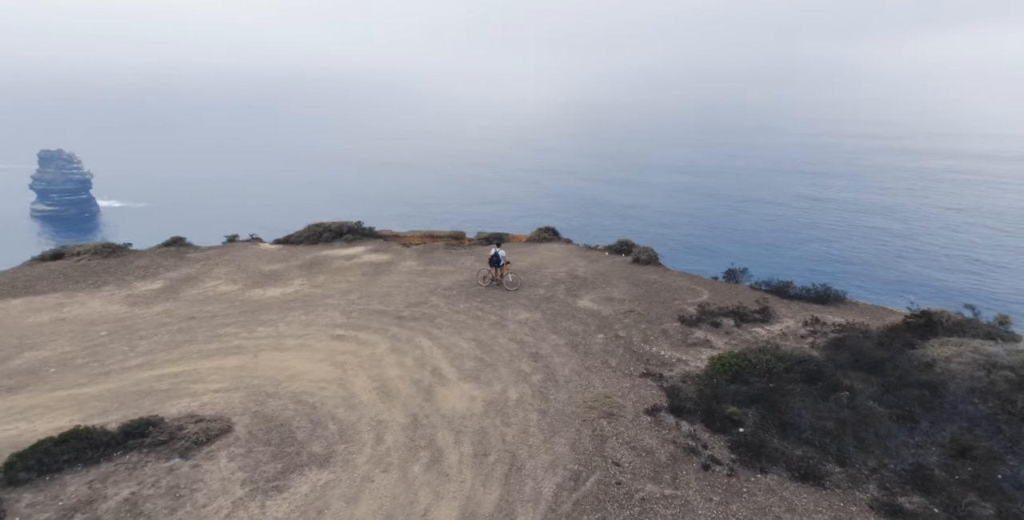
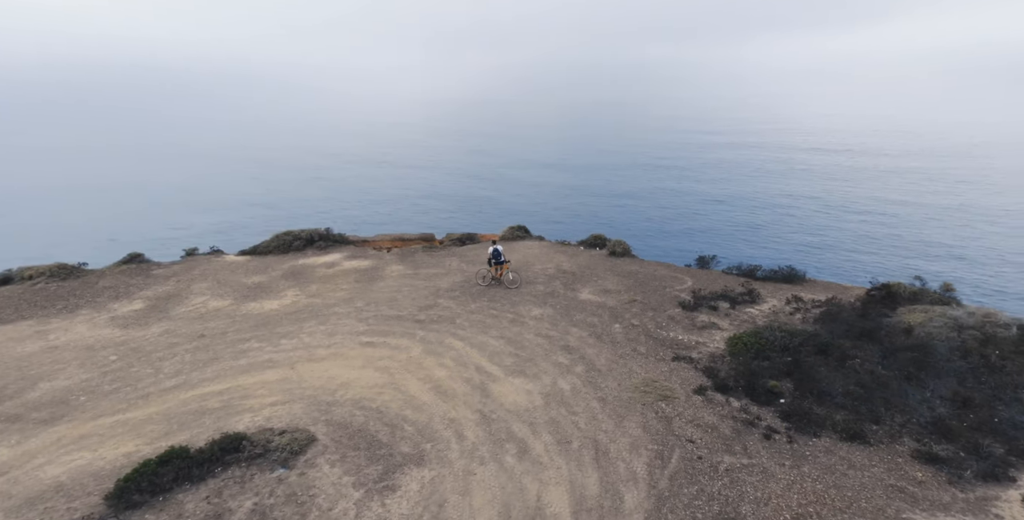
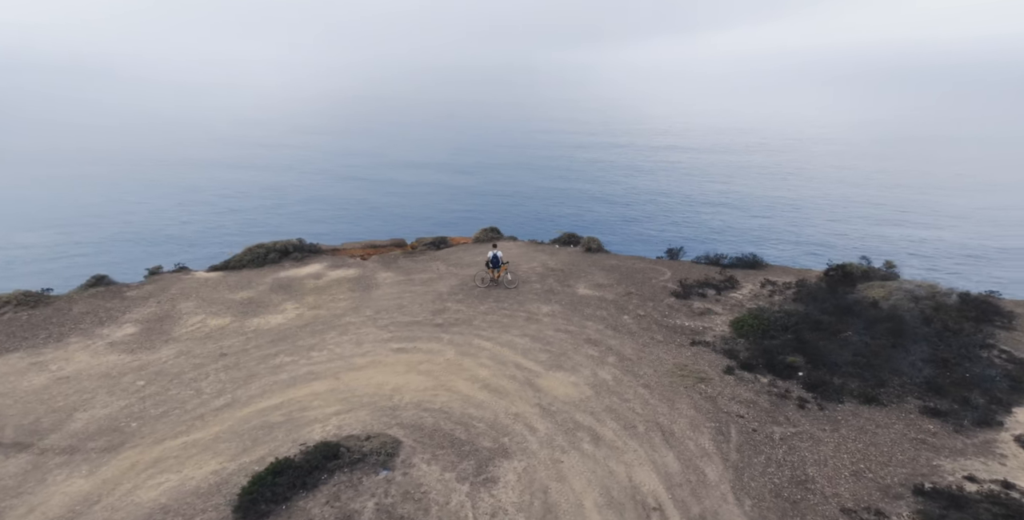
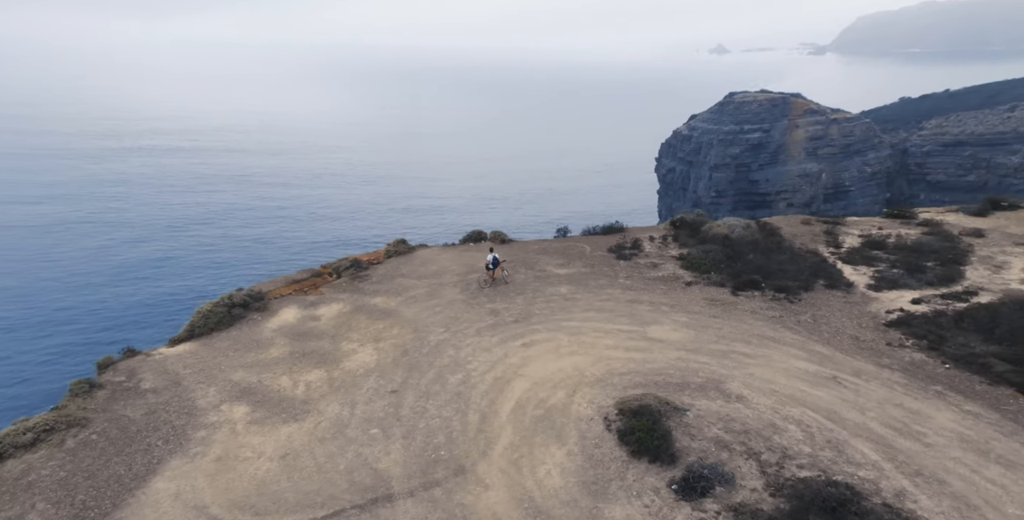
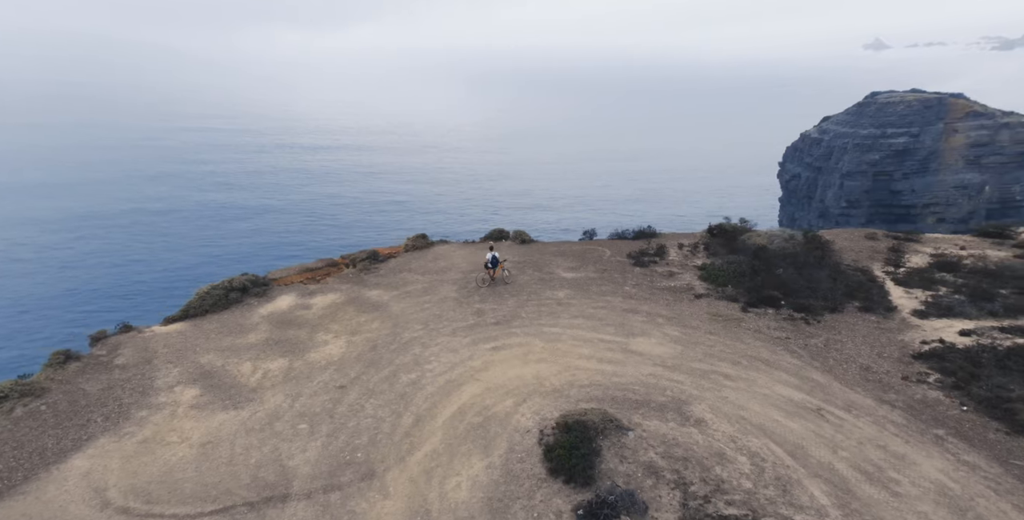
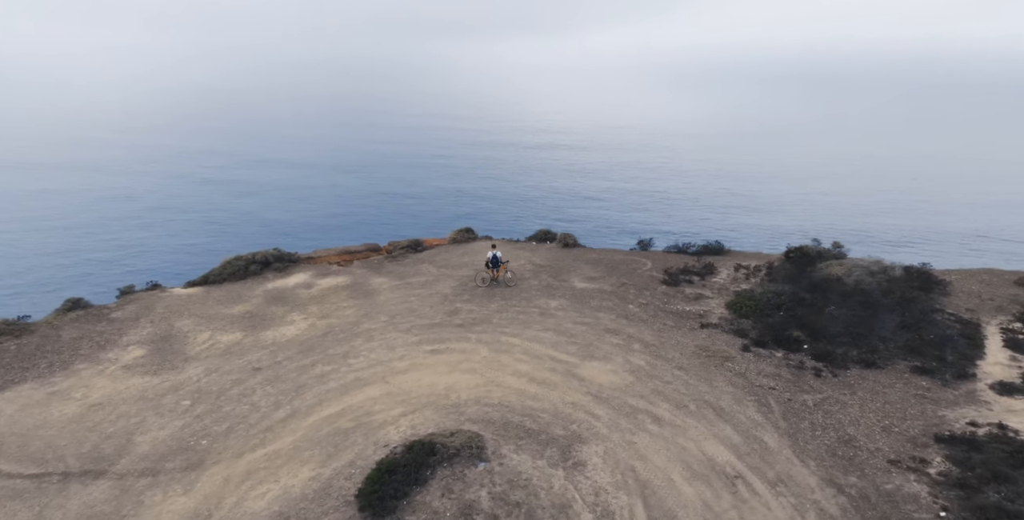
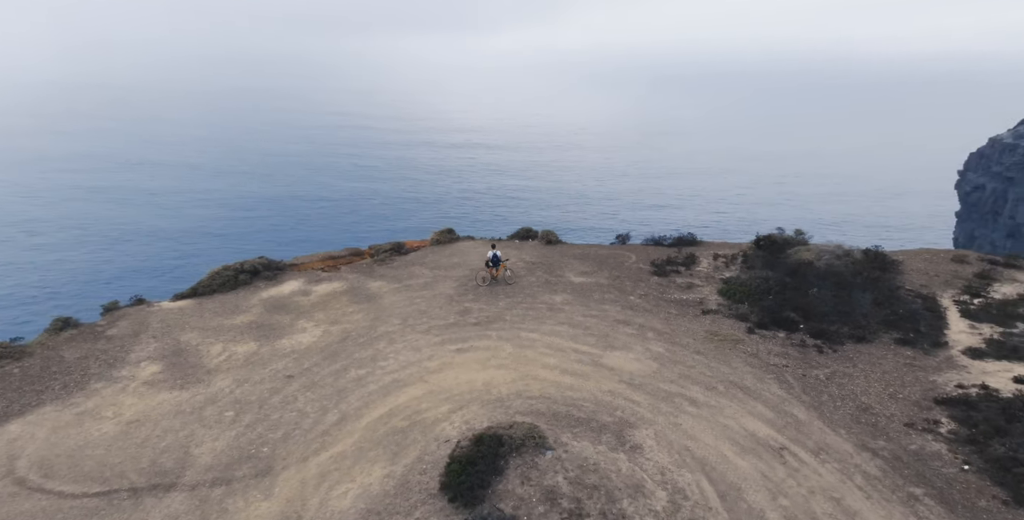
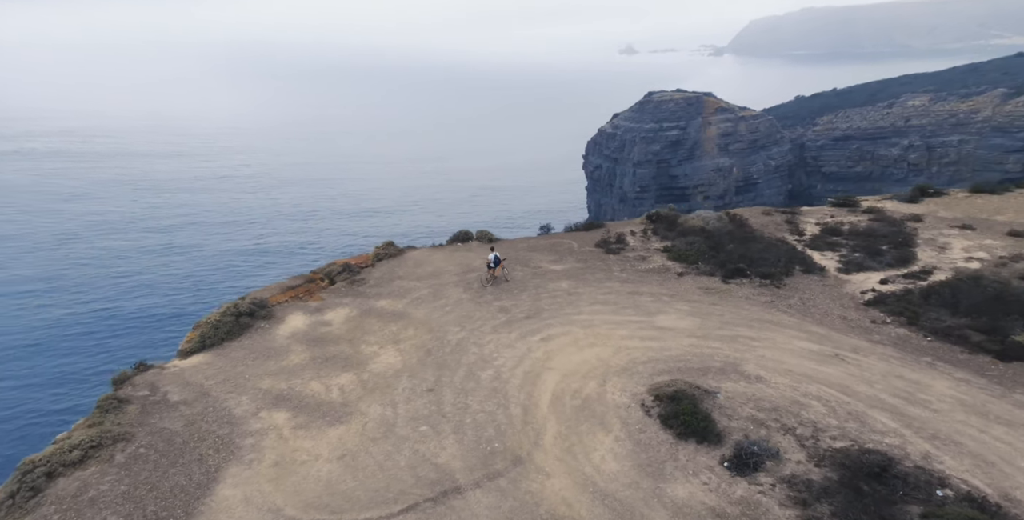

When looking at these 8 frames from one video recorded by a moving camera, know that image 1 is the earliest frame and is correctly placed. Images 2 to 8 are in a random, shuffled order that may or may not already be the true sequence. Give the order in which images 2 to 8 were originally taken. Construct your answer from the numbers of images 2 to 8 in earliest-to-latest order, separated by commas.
2, 3, 6, 7, 5, 4, 8
